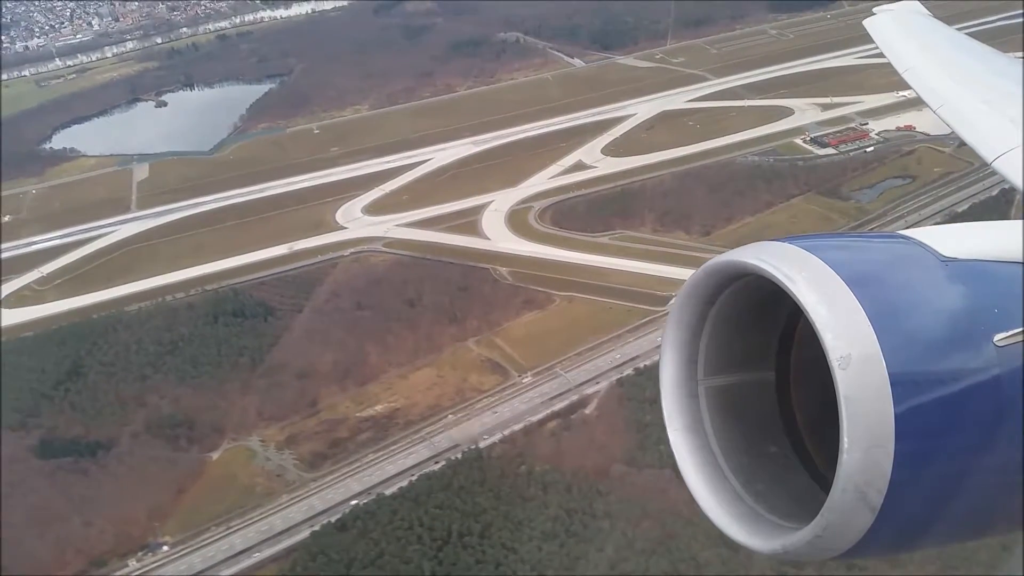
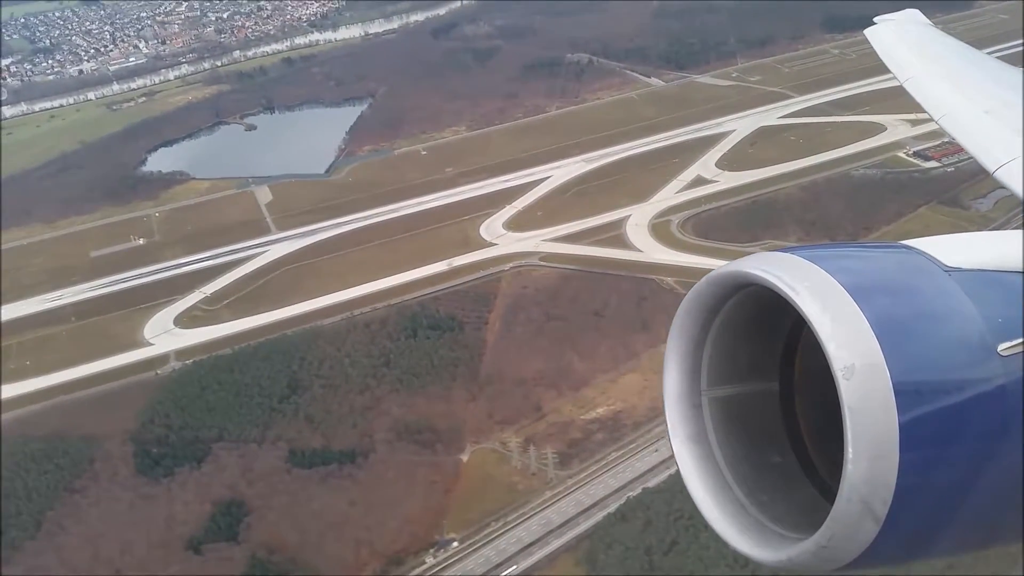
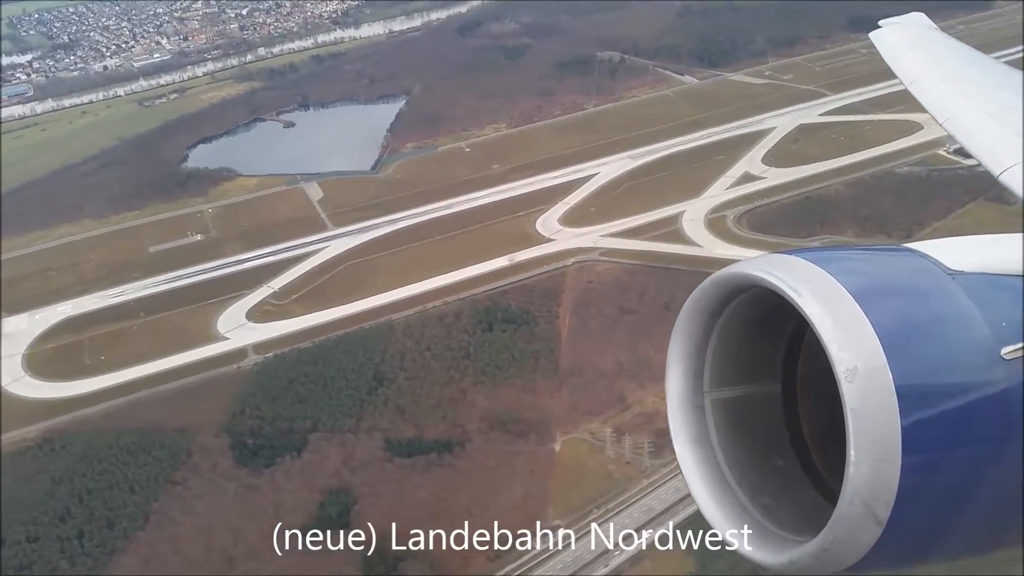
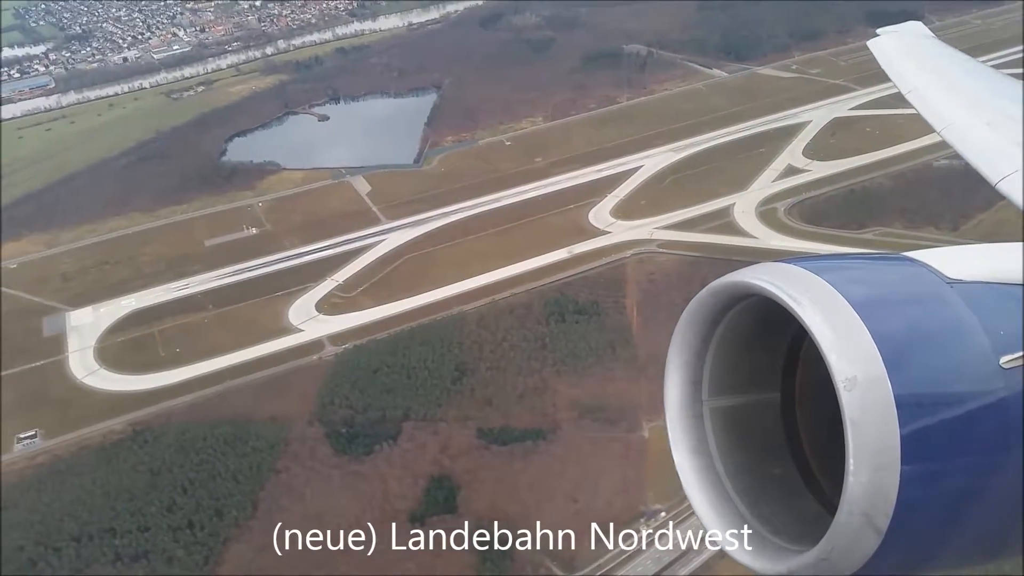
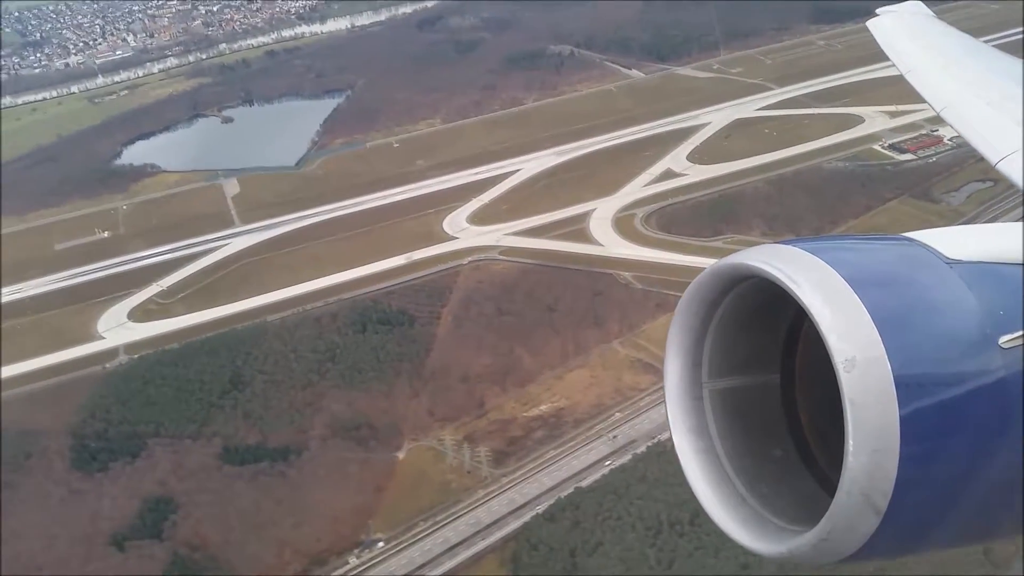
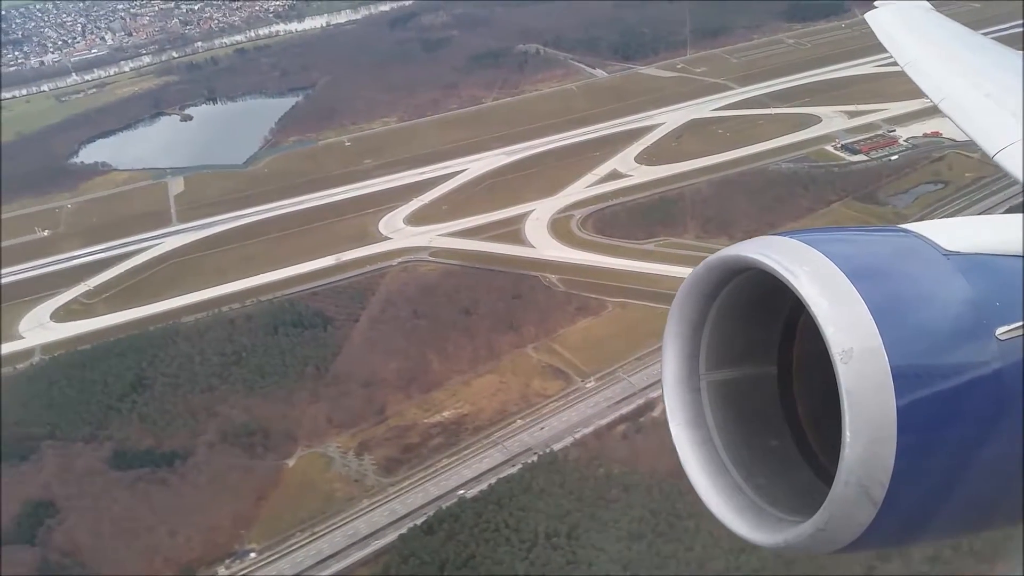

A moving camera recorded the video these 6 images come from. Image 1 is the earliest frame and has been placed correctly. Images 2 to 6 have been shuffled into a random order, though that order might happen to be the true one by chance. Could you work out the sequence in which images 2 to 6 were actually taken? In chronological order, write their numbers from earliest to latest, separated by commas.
6, 5, 2, 3, 4
